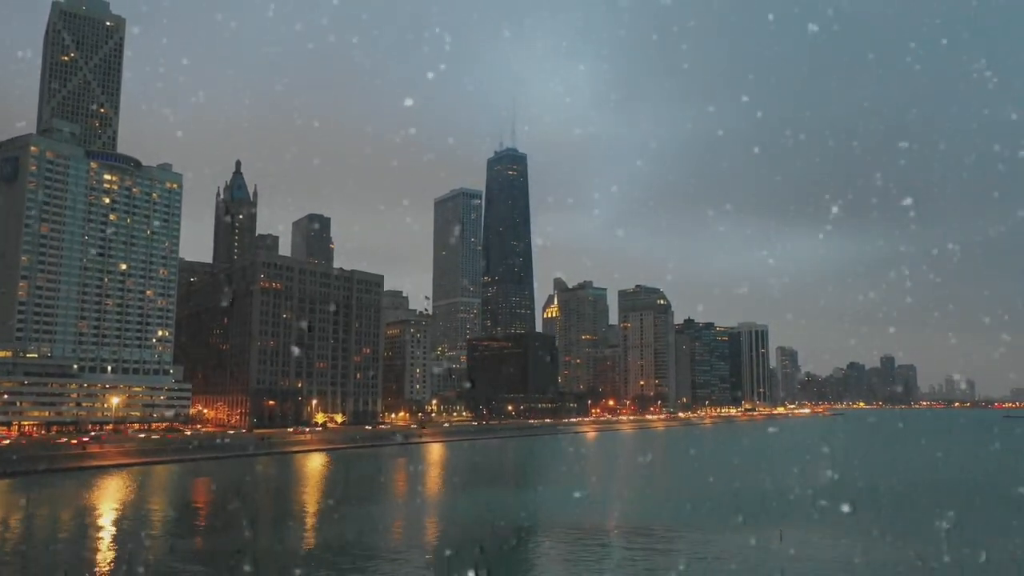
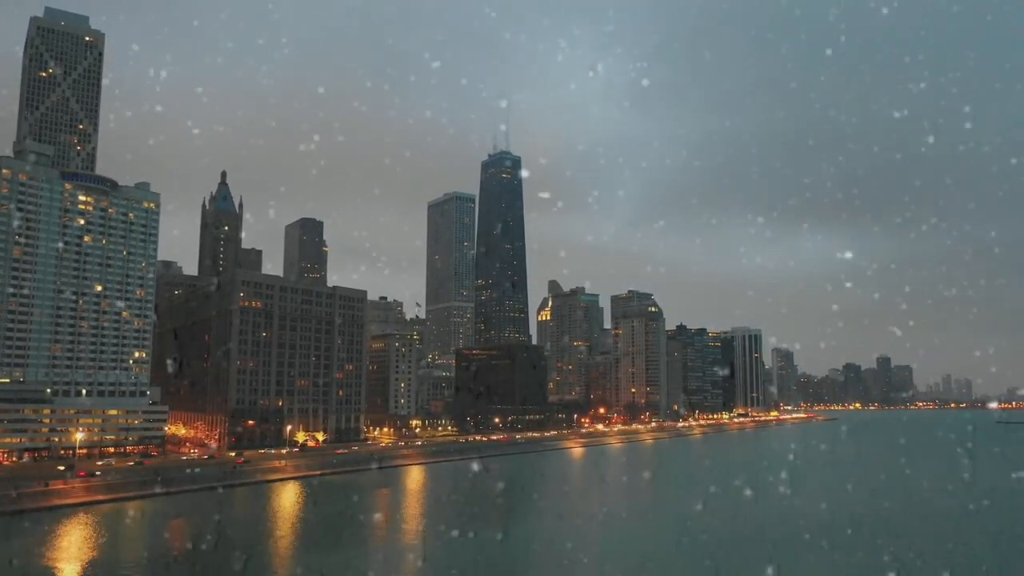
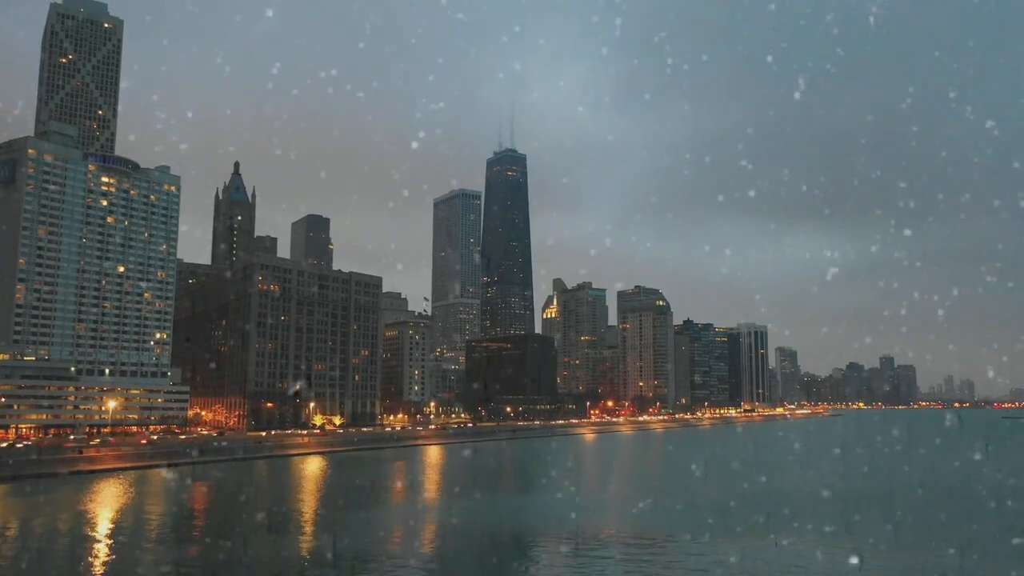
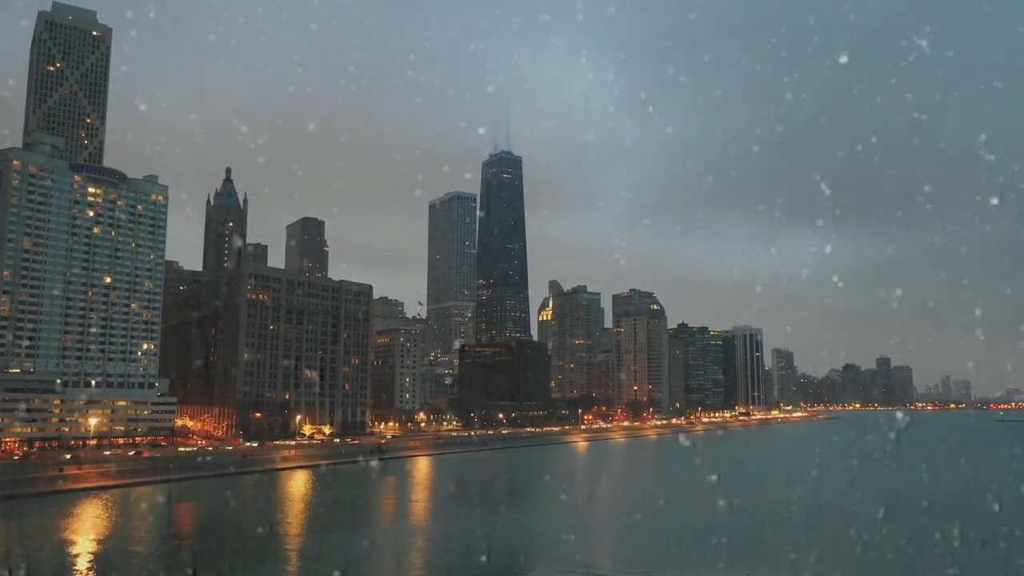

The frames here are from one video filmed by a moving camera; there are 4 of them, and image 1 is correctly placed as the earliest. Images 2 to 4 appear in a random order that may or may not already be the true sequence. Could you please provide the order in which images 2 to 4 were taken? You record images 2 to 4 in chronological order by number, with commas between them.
3, 4, 2
